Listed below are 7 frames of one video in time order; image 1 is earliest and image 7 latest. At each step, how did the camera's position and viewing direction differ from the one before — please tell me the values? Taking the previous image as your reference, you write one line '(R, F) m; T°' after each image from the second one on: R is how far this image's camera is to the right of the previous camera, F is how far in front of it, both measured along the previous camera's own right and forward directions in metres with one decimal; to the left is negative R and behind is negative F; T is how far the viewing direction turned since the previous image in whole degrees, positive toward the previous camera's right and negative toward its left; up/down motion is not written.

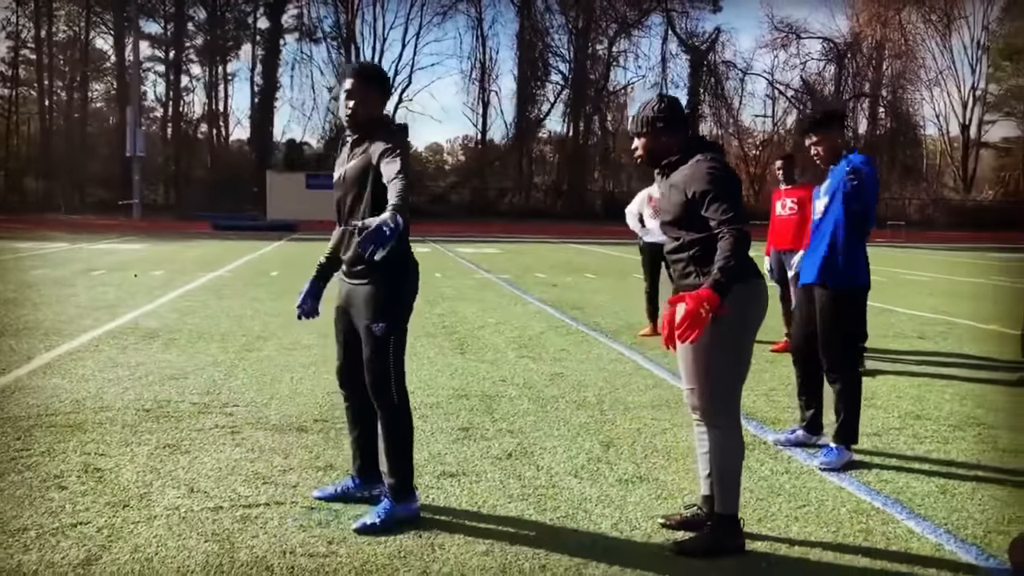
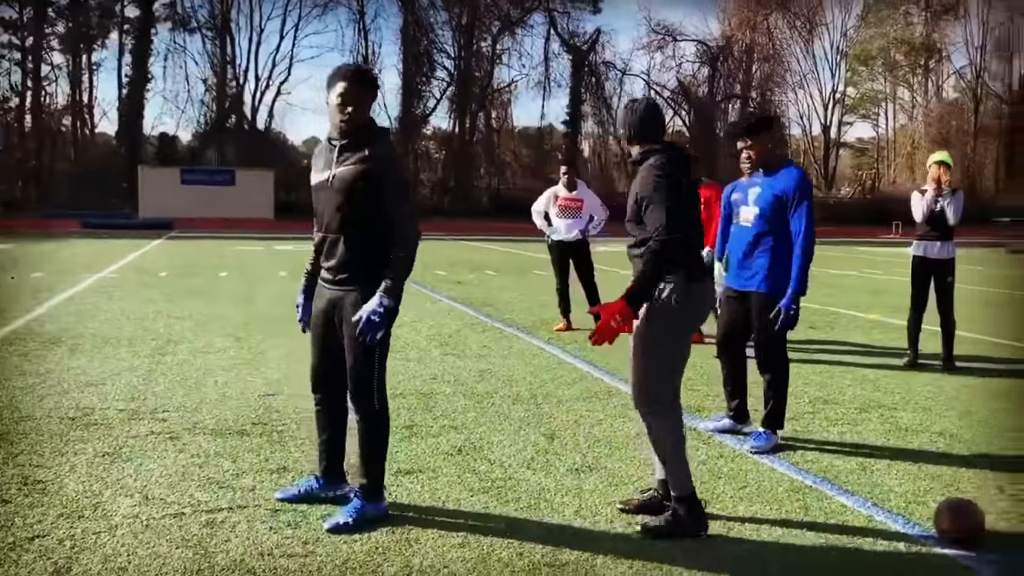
(-0.3, -0.1) m; +8°
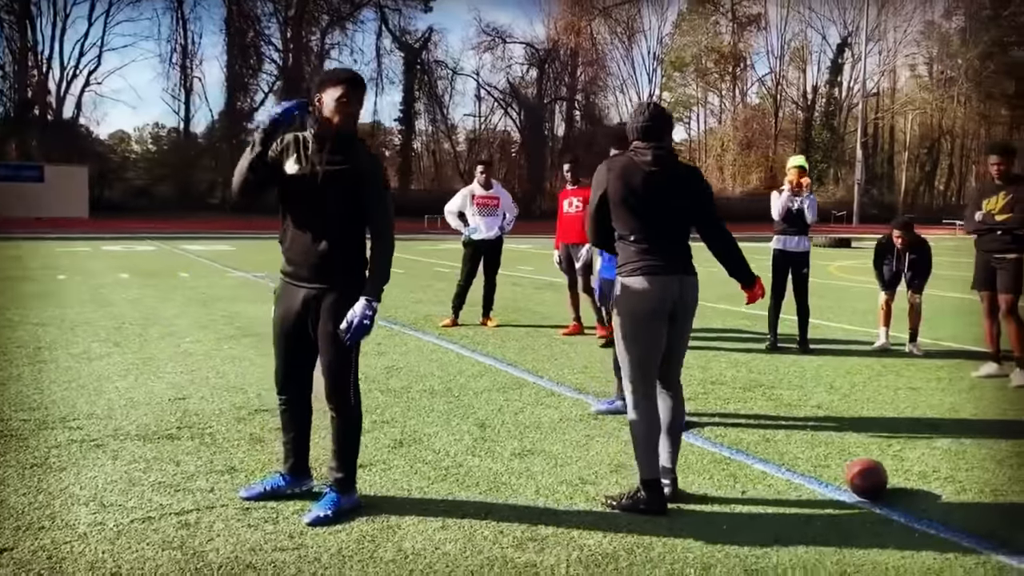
(-0.6, -0.2) m; +11°
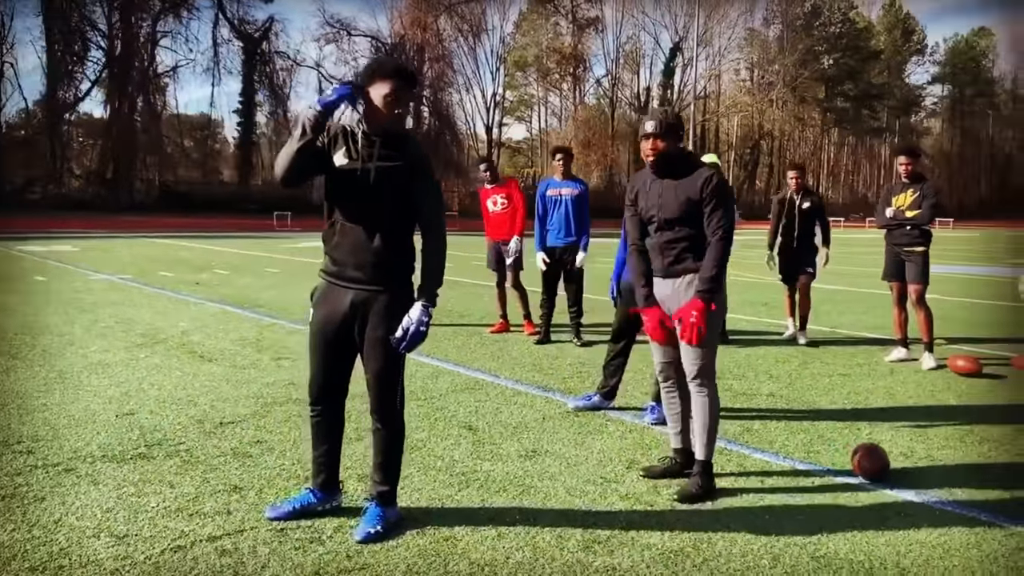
(-0.8, +0.2) m; +11°
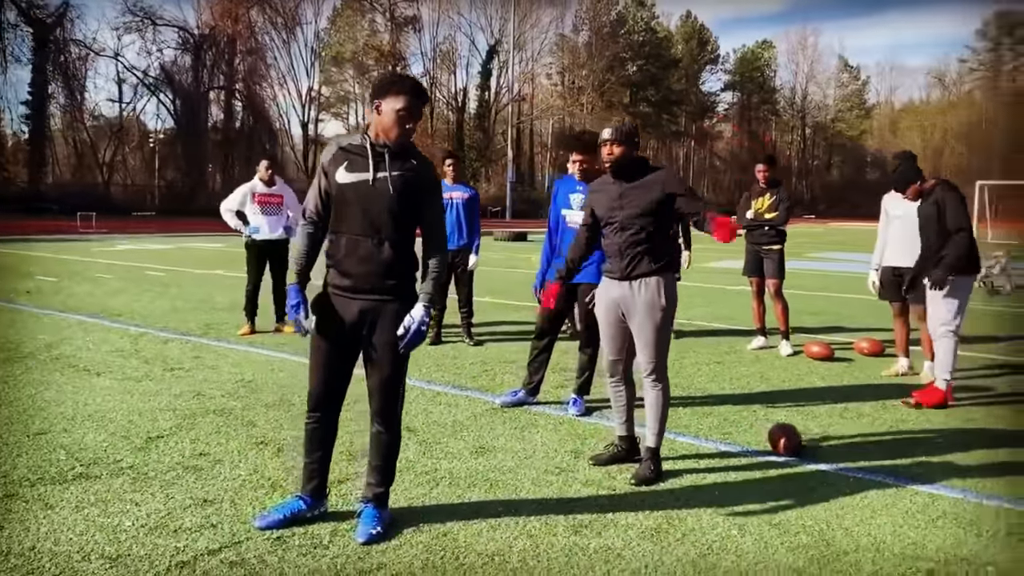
(-0.7, -0.1) m; +12°
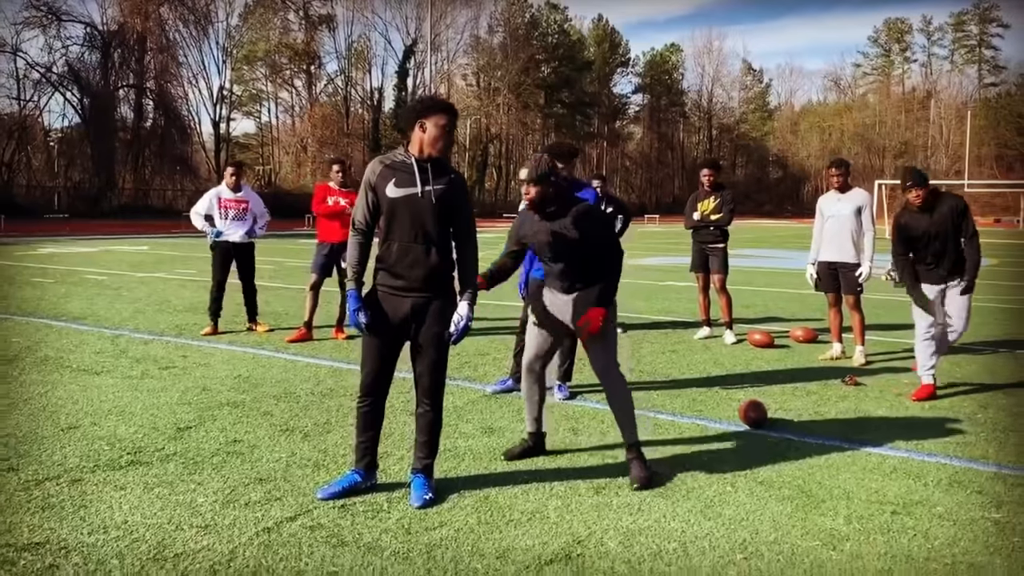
(-0.5, -0.5) m; +6°
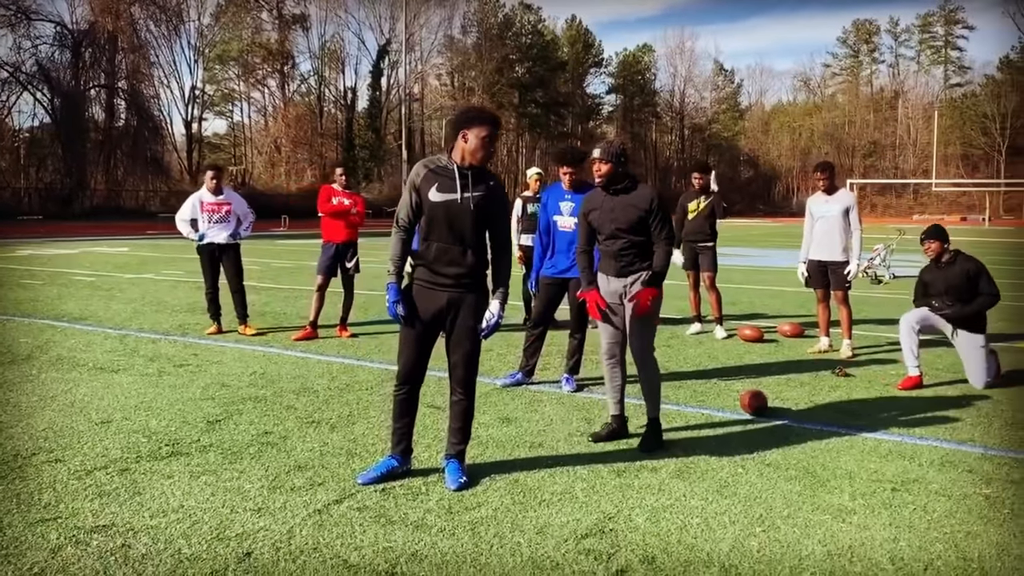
(-0.3, -0.3) m; +2°
